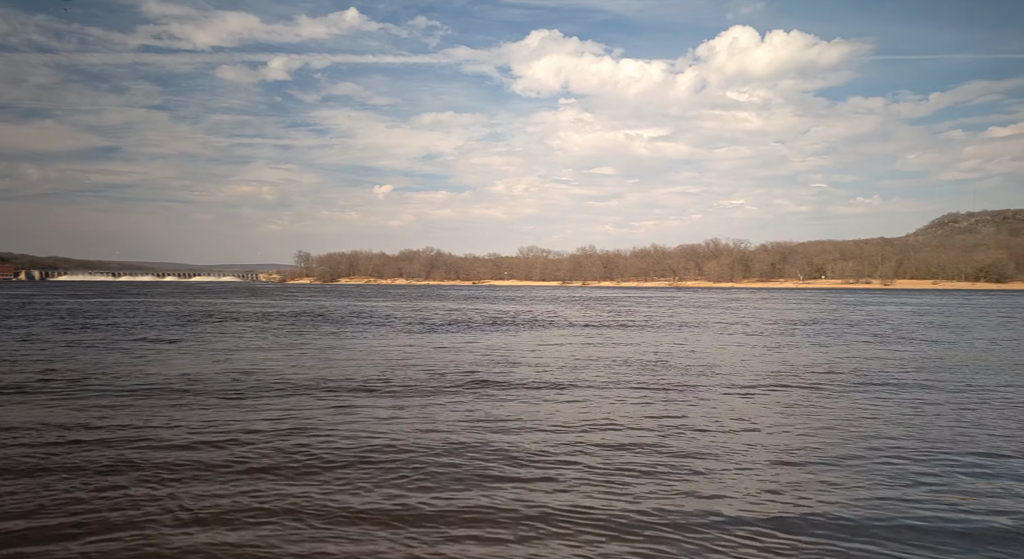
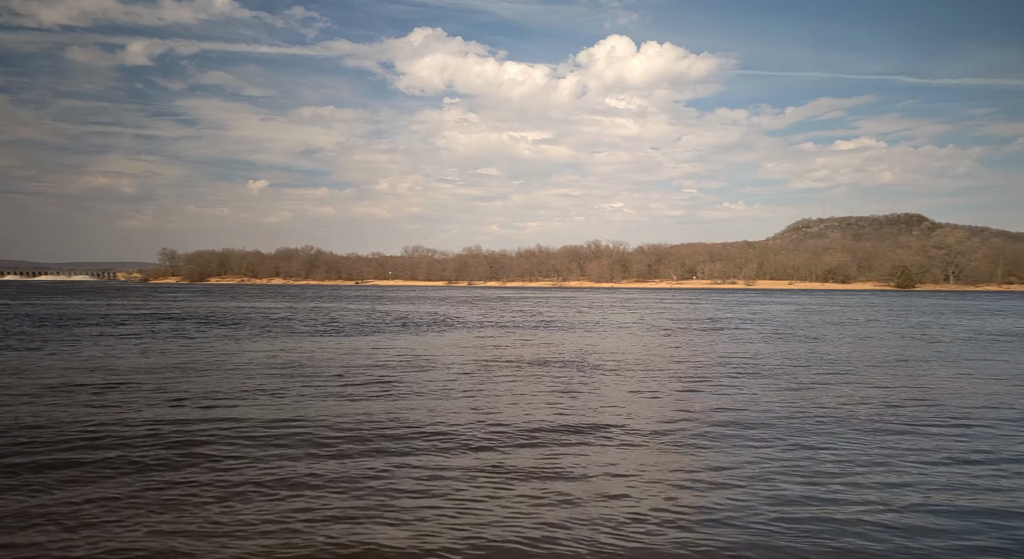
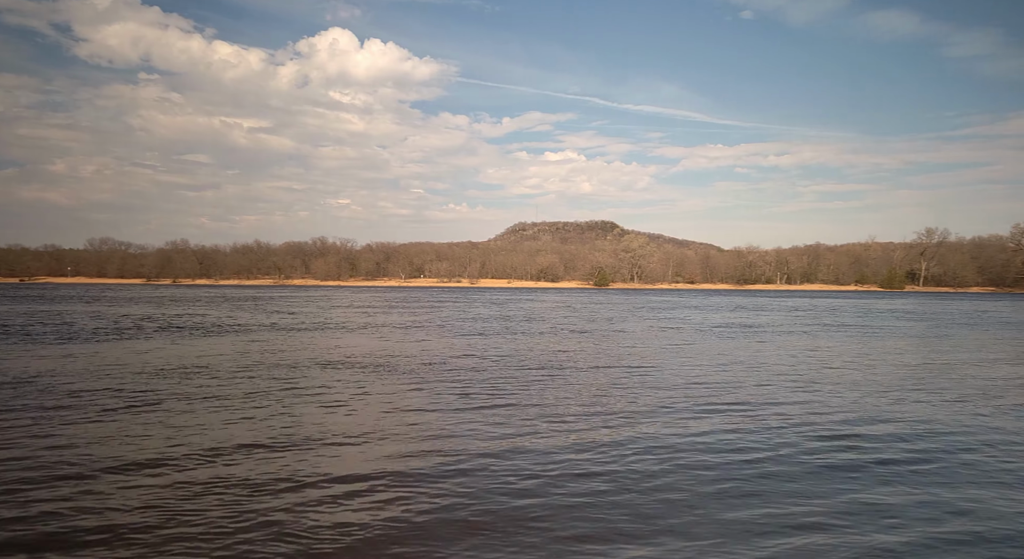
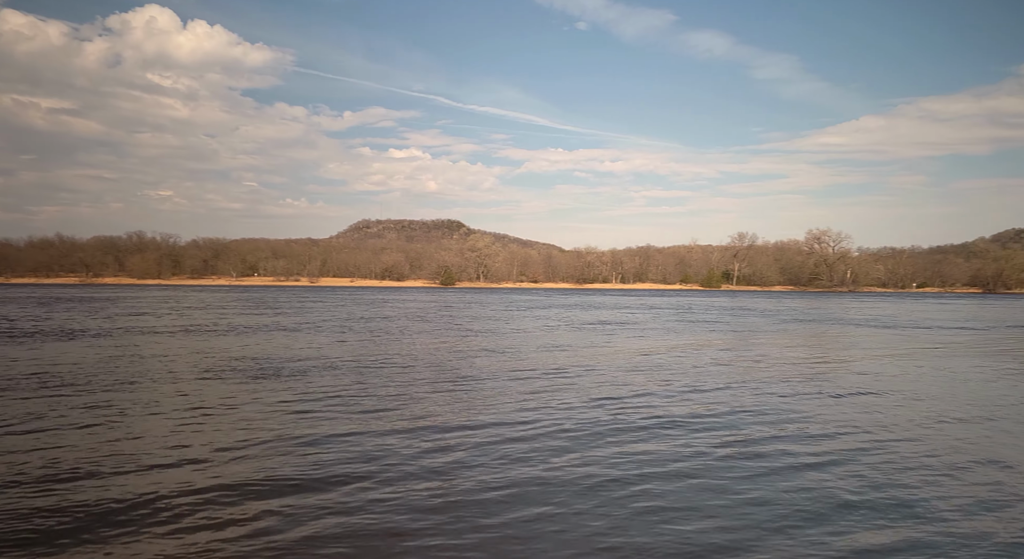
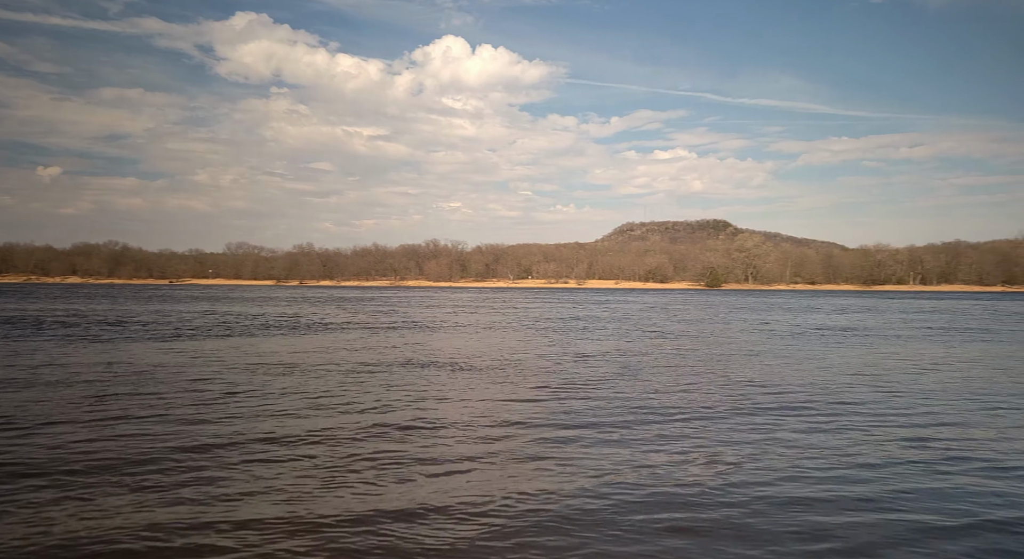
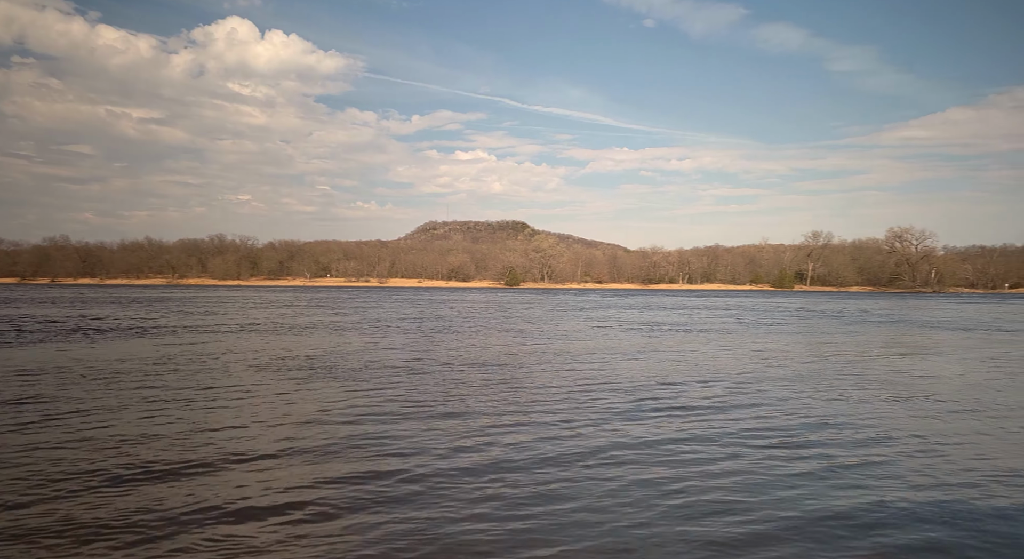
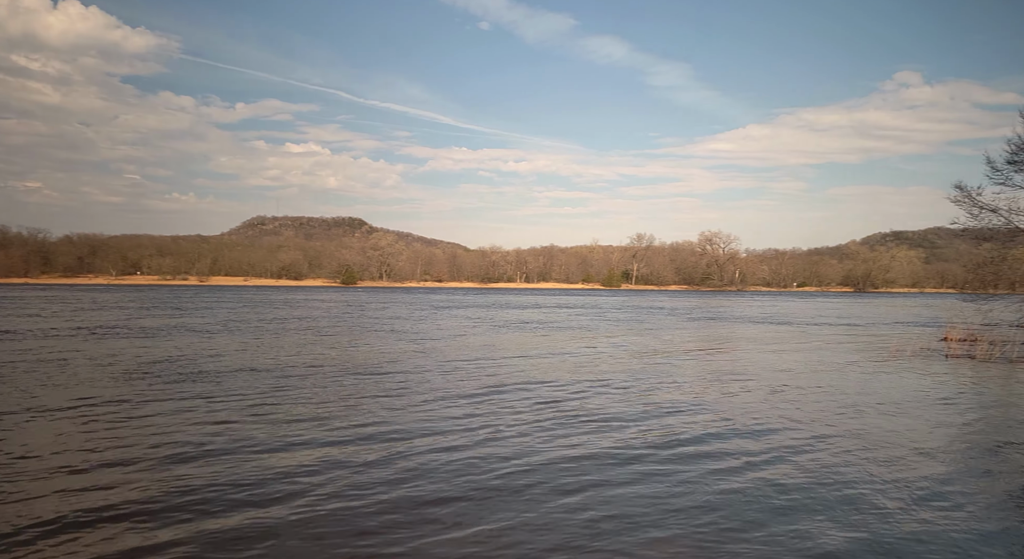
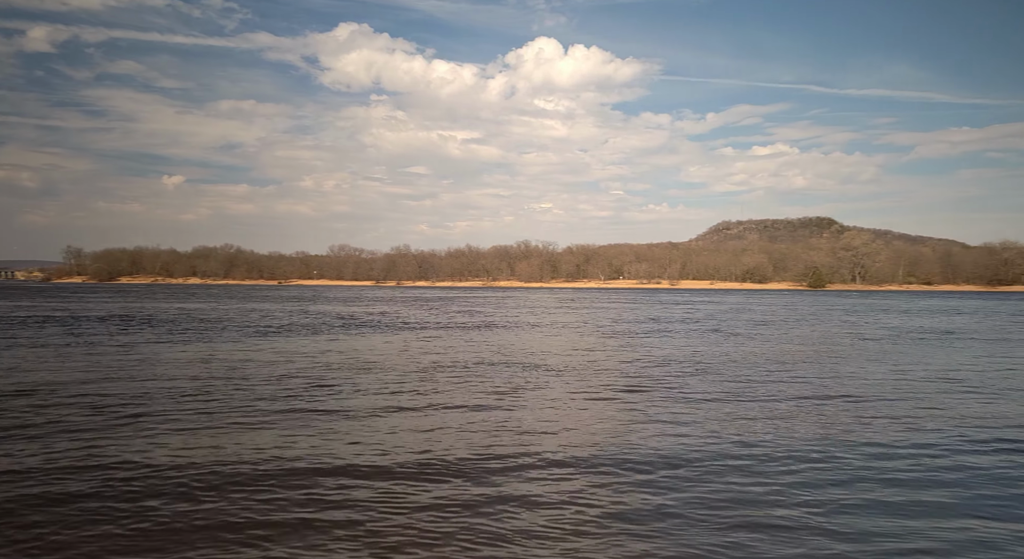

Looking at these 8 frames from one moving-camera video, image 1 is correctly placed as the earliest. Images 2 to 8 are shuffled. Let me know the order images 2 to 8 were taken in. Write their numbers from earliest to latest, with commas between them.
2, 8, 5, 3, 6, 4, 7
